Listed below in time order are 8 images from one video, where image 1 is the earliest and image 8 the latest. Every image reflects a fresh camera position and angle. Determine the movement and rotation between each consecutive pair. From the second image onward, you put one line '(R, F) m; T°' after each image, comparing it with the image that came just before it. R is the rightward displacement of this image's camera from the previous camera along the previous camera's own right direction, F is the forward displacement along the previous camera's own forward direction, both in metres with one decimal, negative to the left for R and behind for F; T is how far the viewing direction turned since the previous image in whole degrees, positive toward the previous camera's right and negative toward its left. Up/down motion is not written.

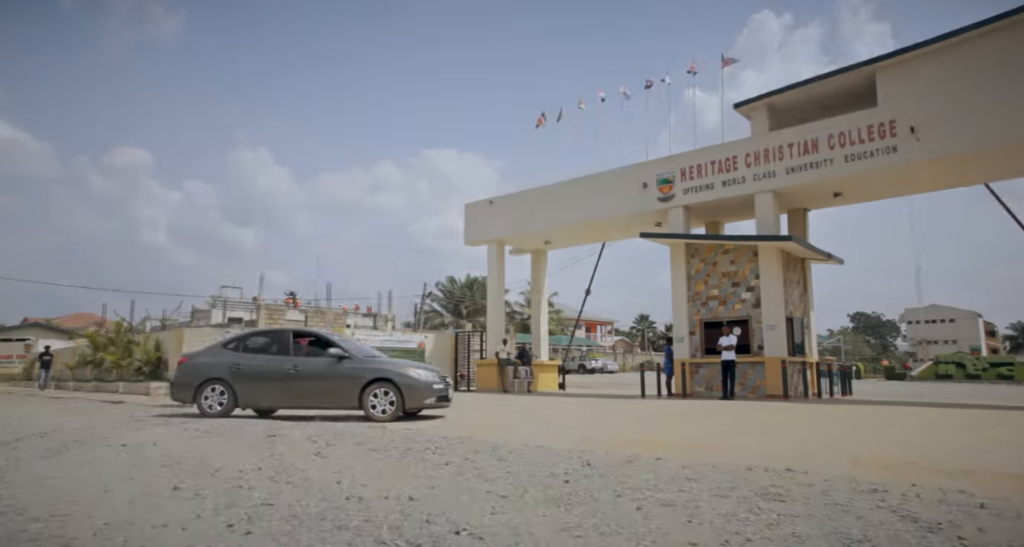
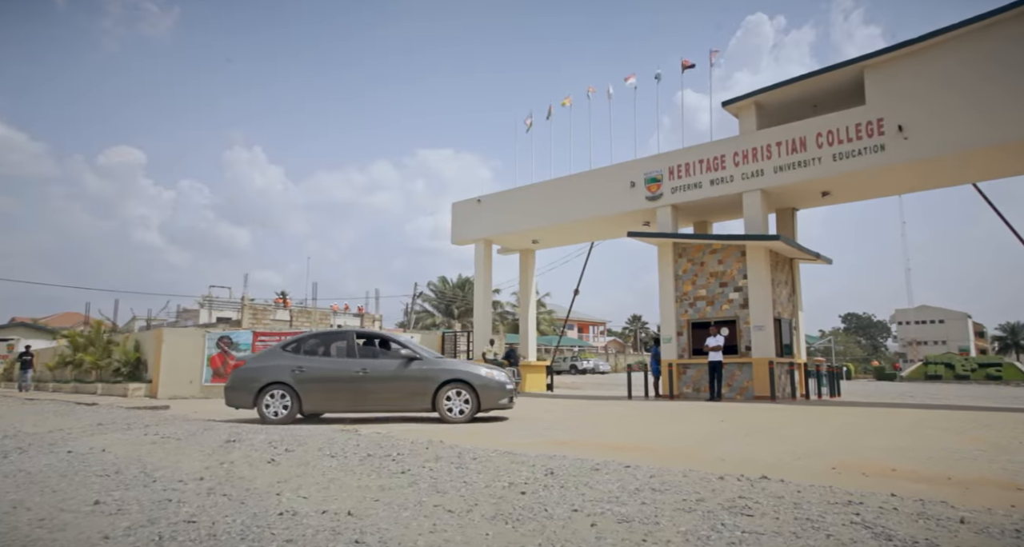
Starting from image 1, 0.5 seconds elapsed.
(+0.2, +0.3) m; +1°
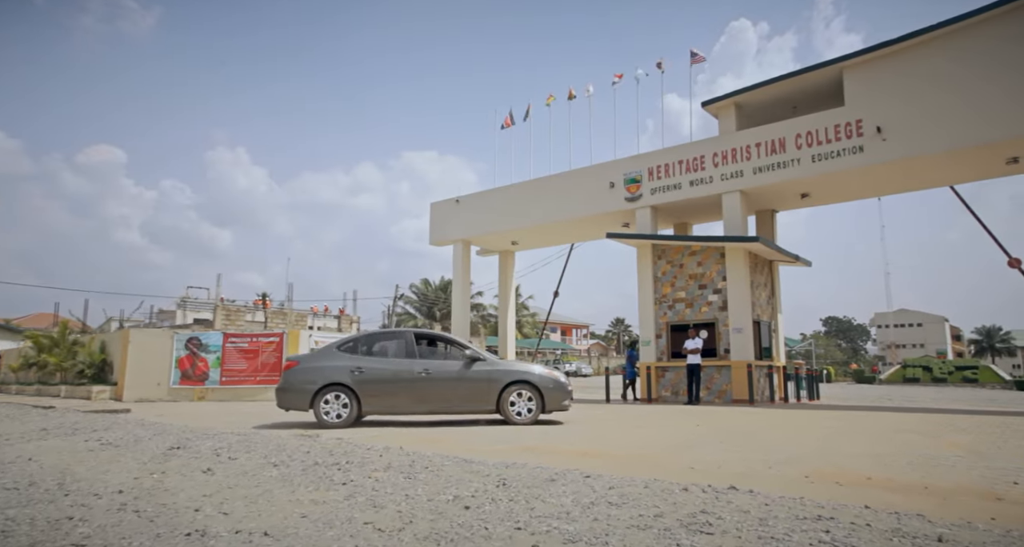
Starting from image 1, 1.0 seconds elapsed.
(+0.2, +0.3) m; +1°
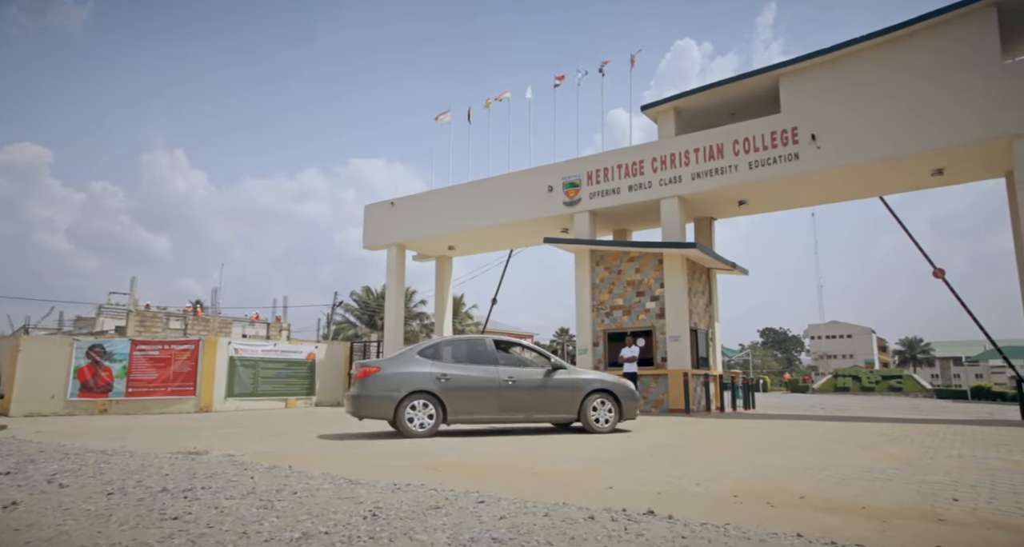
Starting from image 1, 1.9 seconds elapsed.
(+0.4, +0.7) m; +5°
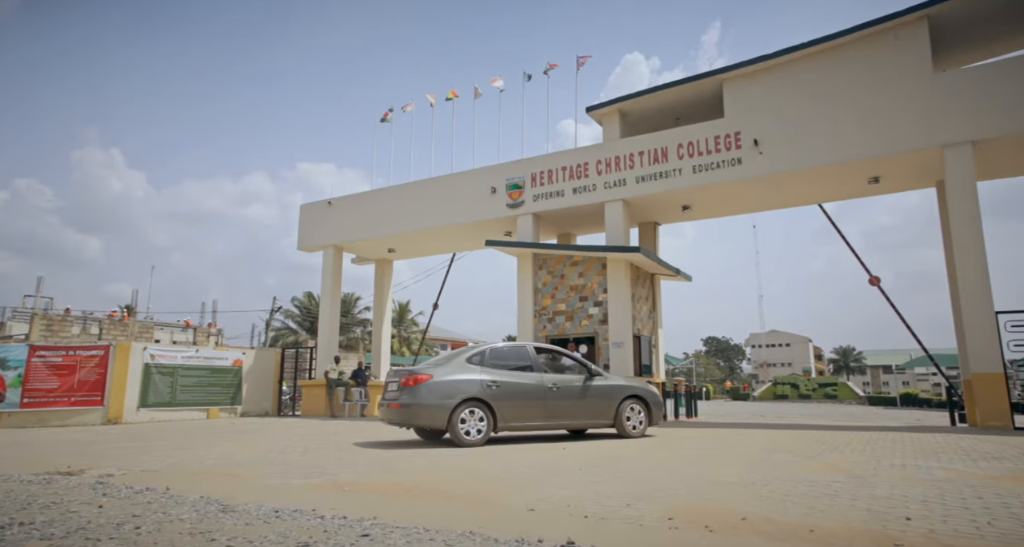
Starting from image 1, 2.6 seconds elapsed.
(+0.3, +0.6) m; +5°
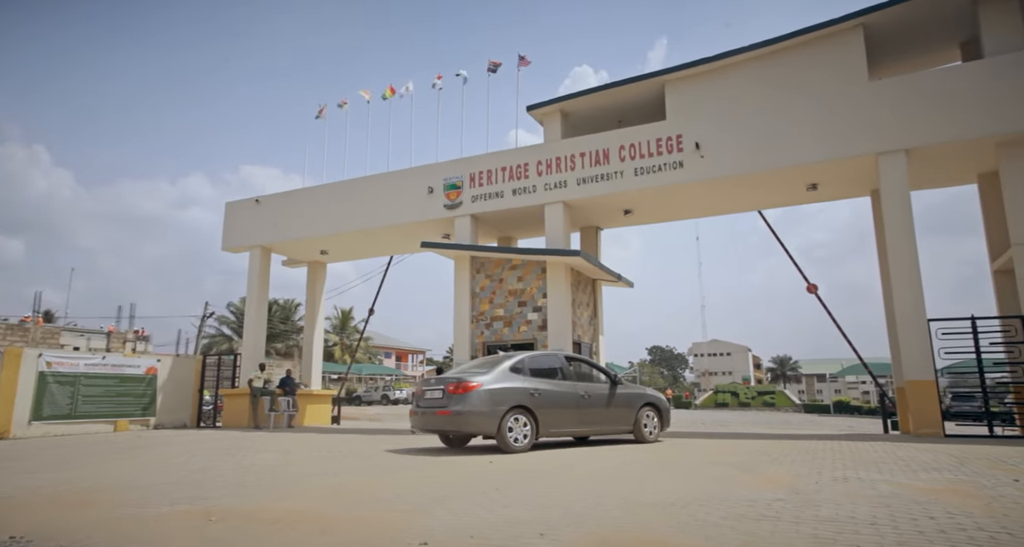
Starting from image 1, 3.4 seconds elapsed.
(+0.3, +0.7) m; +5°
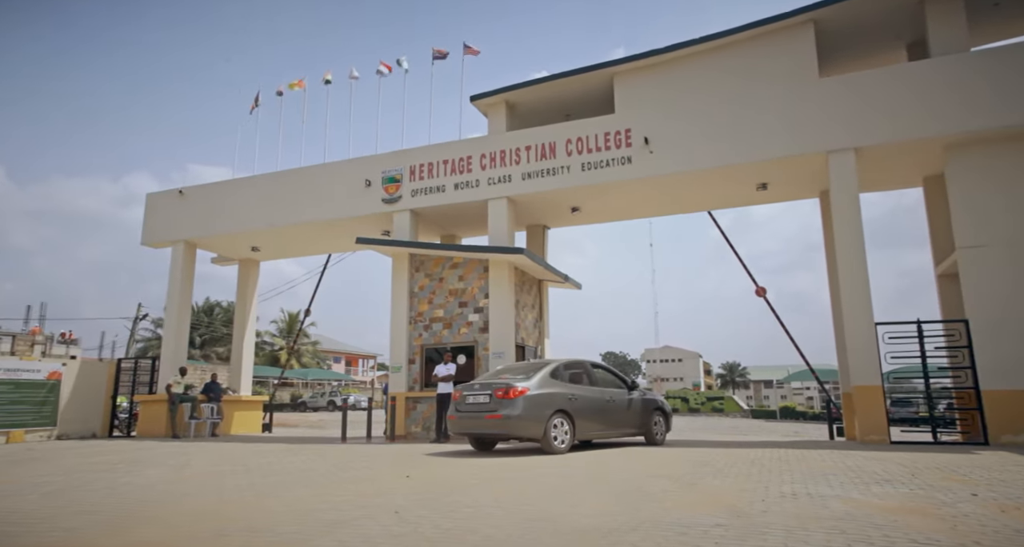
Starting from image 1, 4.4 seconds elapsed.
(+0.4, +0.8) m; +4°
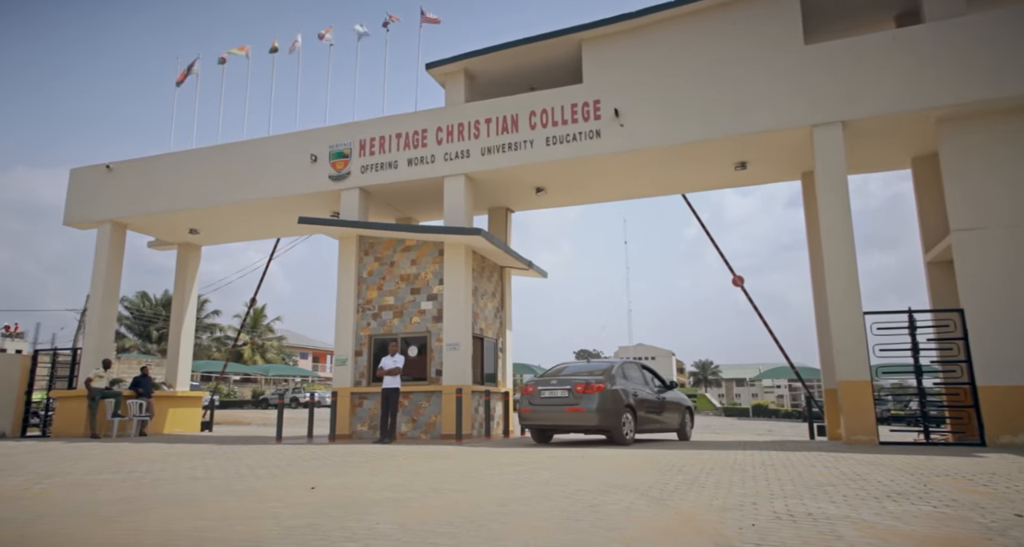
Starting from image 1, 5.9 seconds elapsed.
(+0.4, +1.3) m; +2°
